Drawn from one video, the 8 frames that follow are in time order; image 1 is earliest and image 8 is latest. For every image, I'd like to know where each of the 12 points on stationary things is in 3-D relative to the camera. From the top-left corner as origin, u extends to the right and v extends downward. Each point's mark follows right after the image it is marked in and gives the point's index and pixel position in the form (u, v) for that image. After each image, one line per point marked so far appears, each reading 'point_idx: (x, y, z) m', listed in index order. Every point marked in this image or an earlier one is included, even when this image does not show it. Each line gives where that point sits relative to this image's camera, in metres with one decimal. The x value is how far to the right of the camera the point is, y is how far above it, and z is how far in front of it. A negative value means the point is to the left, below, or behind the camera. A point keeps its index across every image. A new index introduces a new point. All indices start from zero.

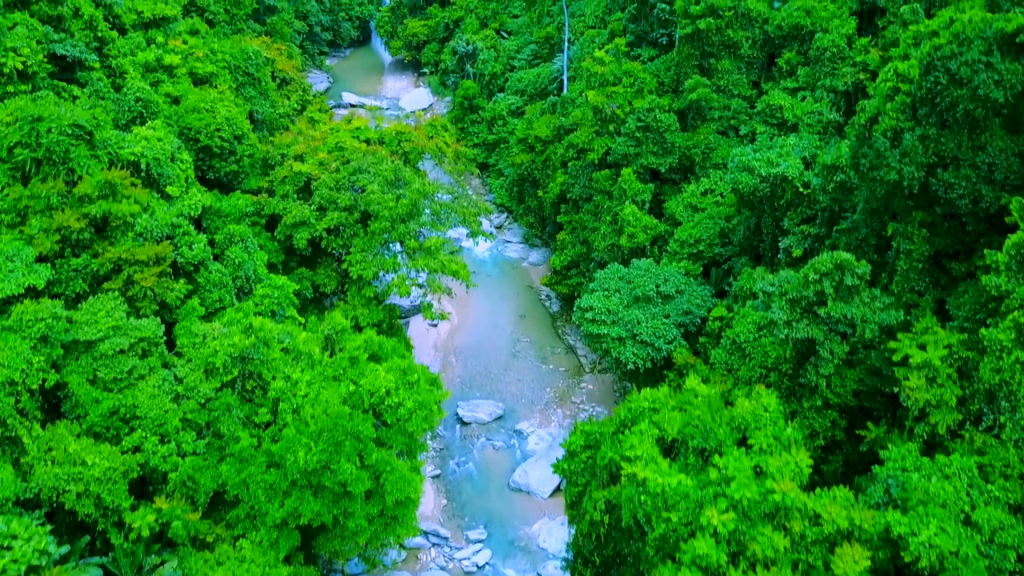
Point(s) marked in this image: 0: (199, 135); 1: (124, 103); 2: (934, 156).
0: (-6.4, +3.1, +17.1) m
1: (-7.7, +3.7, +16.7) m
2: (+6.1, +2.0, +12.2) m
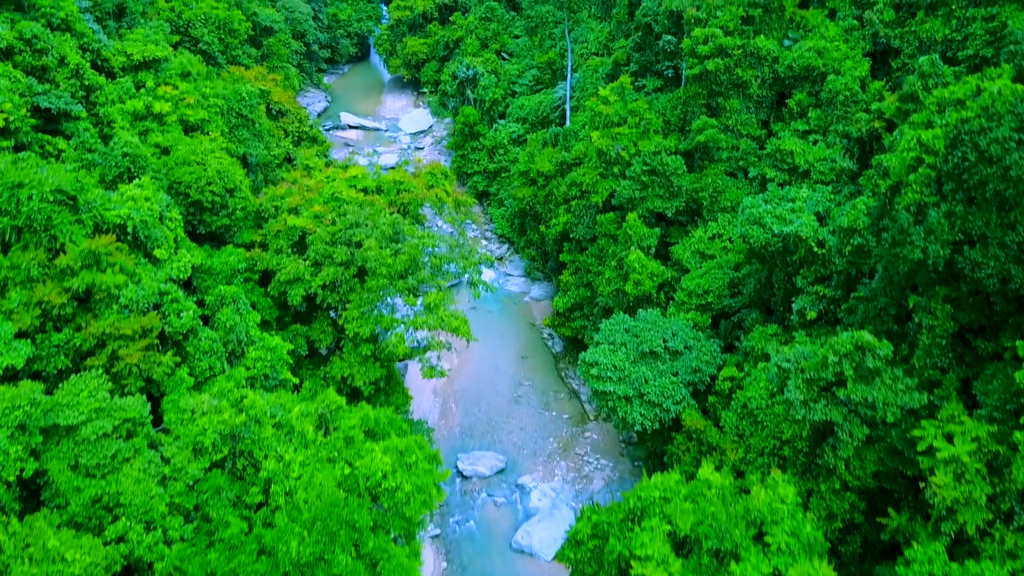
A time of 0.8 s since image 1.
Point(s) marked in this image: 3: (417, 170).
0: (-6.4, +1.9, +16.5) m
1: (-7.7, +2.5, +16.0) m
2: (+6.2, +0.7, +11.5) m
3: (-2.2, +2.7, +19.4) m
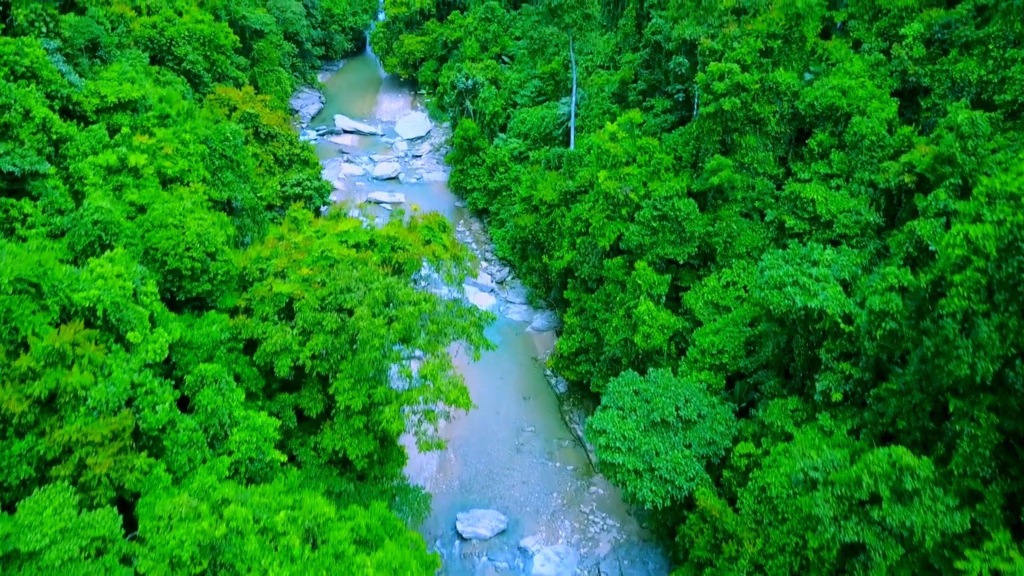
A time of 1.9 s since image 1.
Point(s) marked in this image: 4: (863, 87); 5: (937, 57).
0: (-6.3, +0.6, +15.3) m
1: (-7.6, +1.1, +14.8) m
2: (+6.2, -0.8, +10.4) m
3: (-2.2, +1.5, +18.2) m
4: (+7.9, +4.5, +18.8) m
5: (+9.4, +5.1, +18.4) m
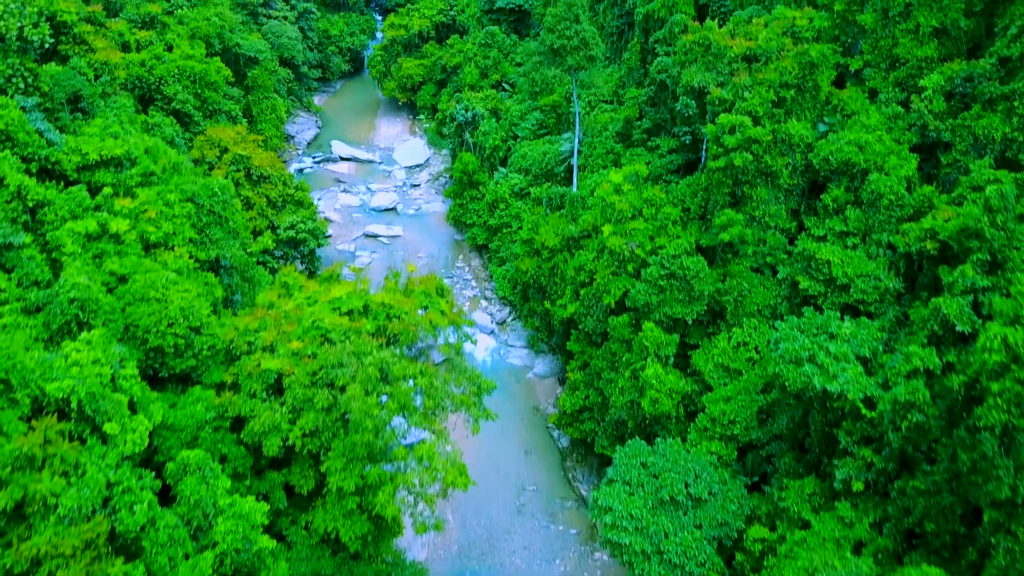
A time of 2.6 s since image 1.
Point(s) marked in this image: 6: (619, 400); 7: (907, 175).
0: (-6.3, -0.8, +14.4) m
1: (-7.6, -0.3, +14.0) m
2: (+6.3, -2.2, +9.6) m
3: (-2.1, +0.1, +17.4) m
4: (+7.9, +3.2, +18.0) m
5: (+9.4, +3.7, +17.6) m
6: (+2.4, -2.5, +18.8) m
7: (+8.1, +2.3, +17.2) m
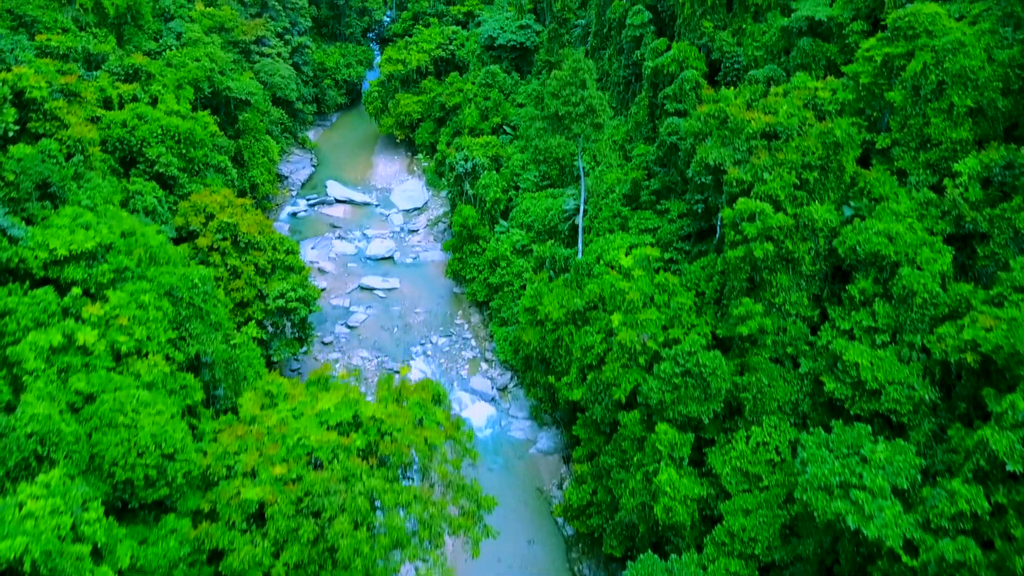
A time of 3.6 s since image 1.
0: (-6.2, -2.8, +13.1) m
1: (-7.5, -2.3, +12.7) m
2: (+6.3, -4.2, +8.3) m
3: (-2.1, -1.9, +16.1) m
4: (+8.0, +1.1, +16.7) m
5: (+9.4, +1.7, +16.3) m
6: (+2.5, -4.6, +17.5) m
7: (+8.2, +0.3, +15.9) m
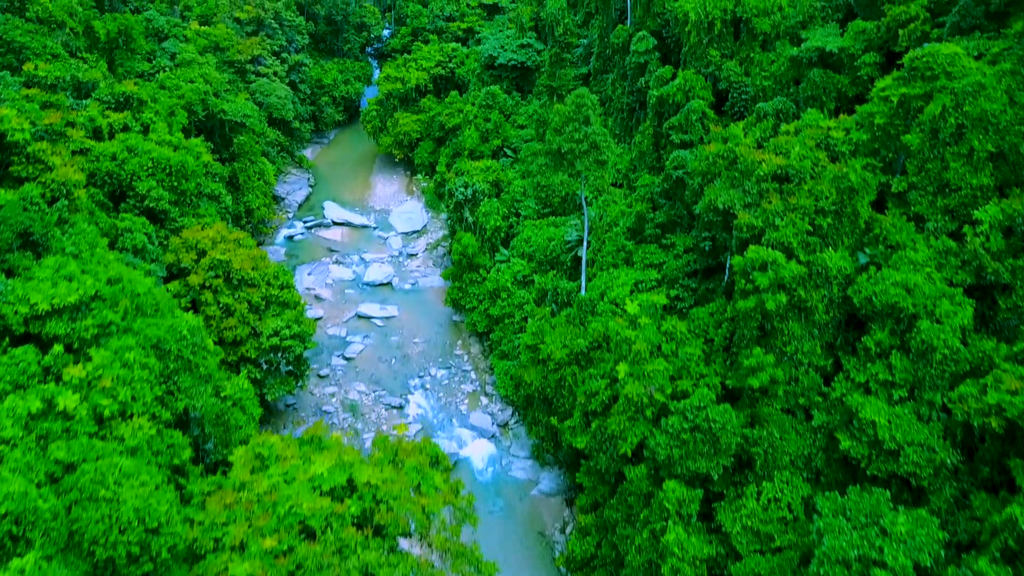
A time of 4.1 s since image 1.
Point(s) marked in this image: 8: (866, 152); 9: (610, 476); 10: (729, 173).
0: (-6.2, -3.8, +12.4) m
1: (-7.5, -3.3, +12.0) m
2: (+6.4, -5.2, +7.6) m
3: (-2.0, -2.9, +15.4) m
4: (+8.0, +0.1, +16.0) m
5: (+9.5, +0.7, +15.6) m
6: (+2.5, -5.6, +16.8) m
7: (+8.2, -0.7, +15.3) m
8: (+7.6, +2.9, +18.1) m
9: (+2.2, -4.2, +18.8) m
10: (+4.9, +2.7, +19.1) m
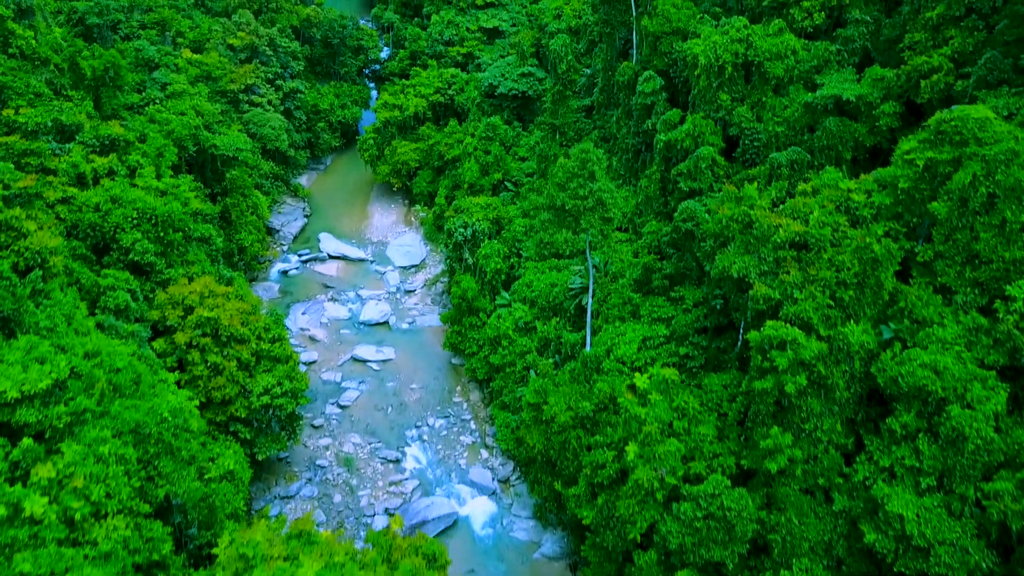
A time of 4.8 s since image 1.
0: (-6.2, -5.3, +11.4) m
1: (-7.5, -4.7, +11.0) m
2: (+6.4, -6.6, +6.6) m
3: (-2.0, -4.4, +14.4) m
4: (+8.0, -1.3, +15.0) m
5: (+9.5, -0.8, +14.6) m
6: (+2.5, -7.0, +15.8) m
7: (+8.2, -2.1, +14.3) m
8: (+7.7, +1.5, +17.1) m
9: (+2.2, -5.7, +17.8) m
10: (+5.0, +1.2, +18.1) m
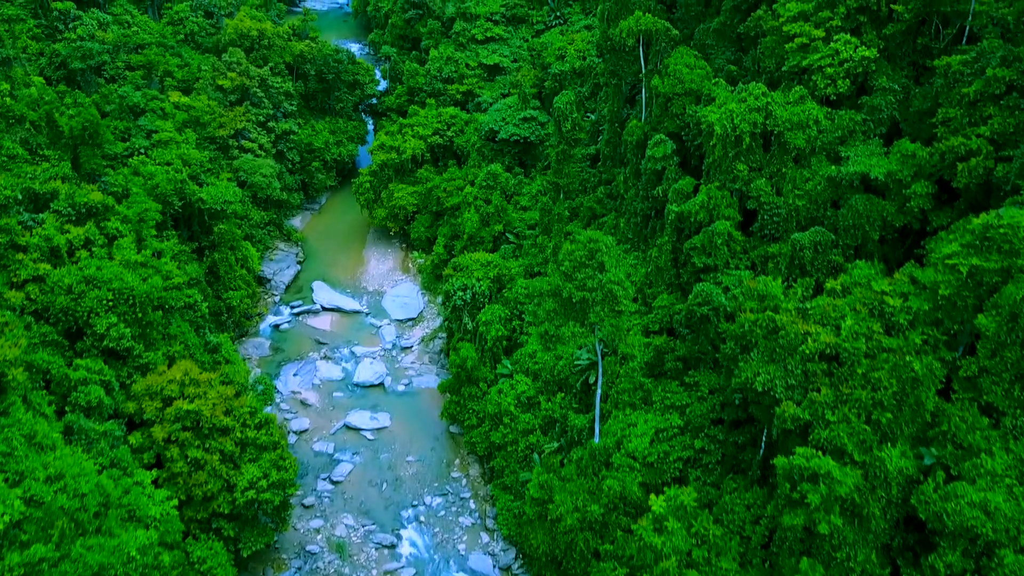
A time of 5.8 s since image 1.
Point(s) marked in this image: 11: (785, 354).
0: (-6.1, -7.4, +10.0) m
1: (-7.4, -6.8, +9.5) m
2: (+6.5, -8.7, +5.1) m
3: (-1.9, -6.5, +12.9) m
4: (+8.1, -3.4, +13.5) m
5: (+9.6, -2.8, +13.2) m
6: (+2.6, -9.1, +14.3) m
7: (+8.3, -4.2, +12.8) m
8: (+7.7, -0.6, +15.6) m
9: (+2.3, -7.8, +16.3) m
10: (+5.0, -0.9, +16.6) m
11: (+5.3, -1.1, +16.3) m
